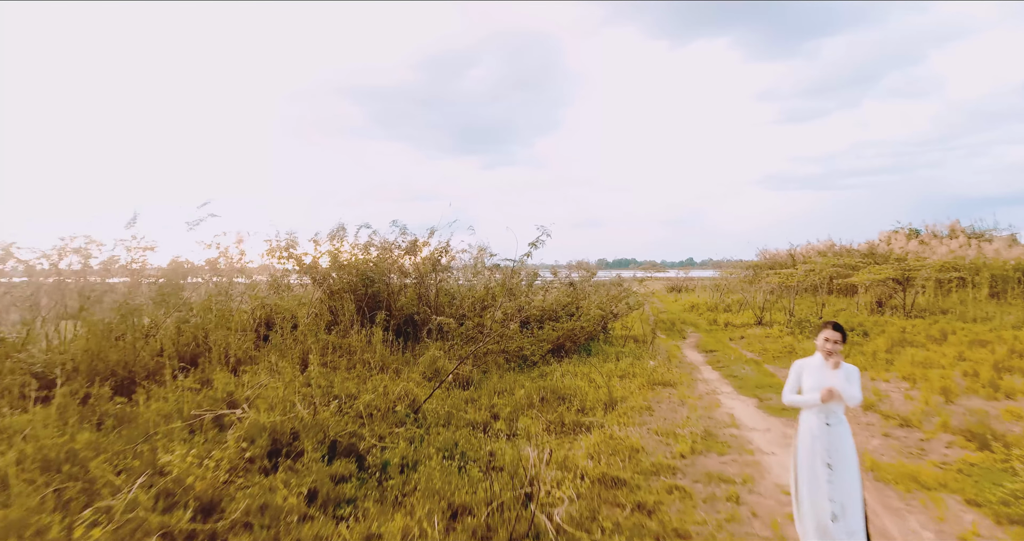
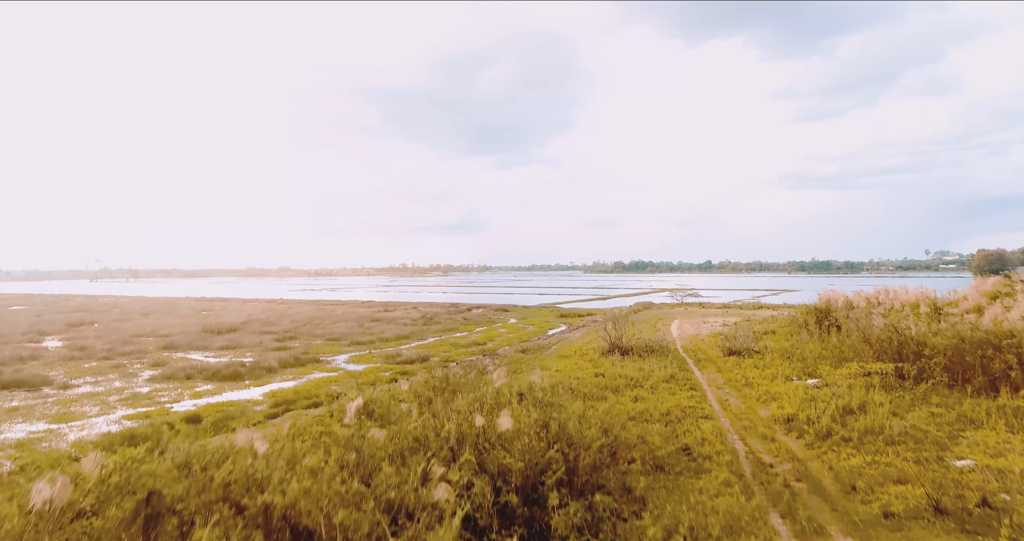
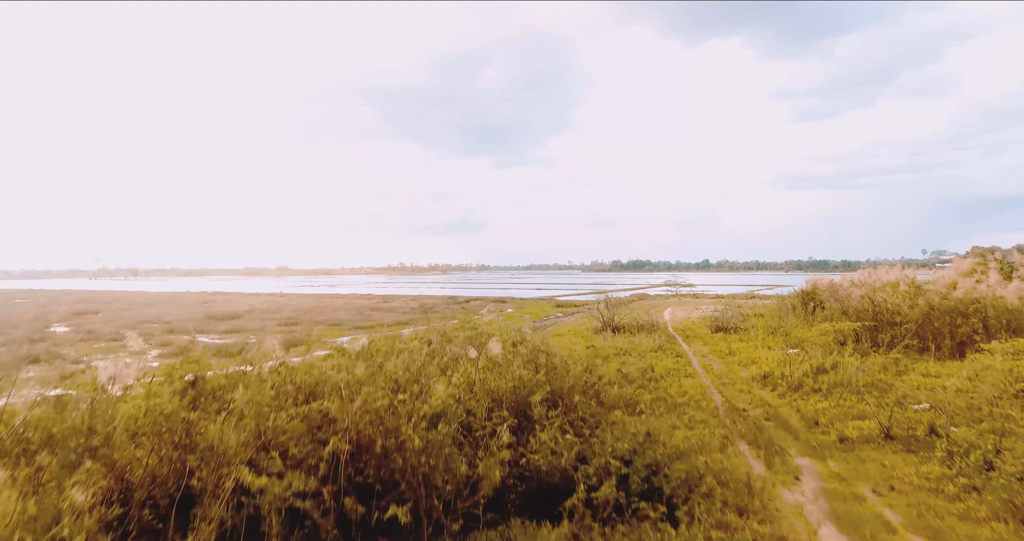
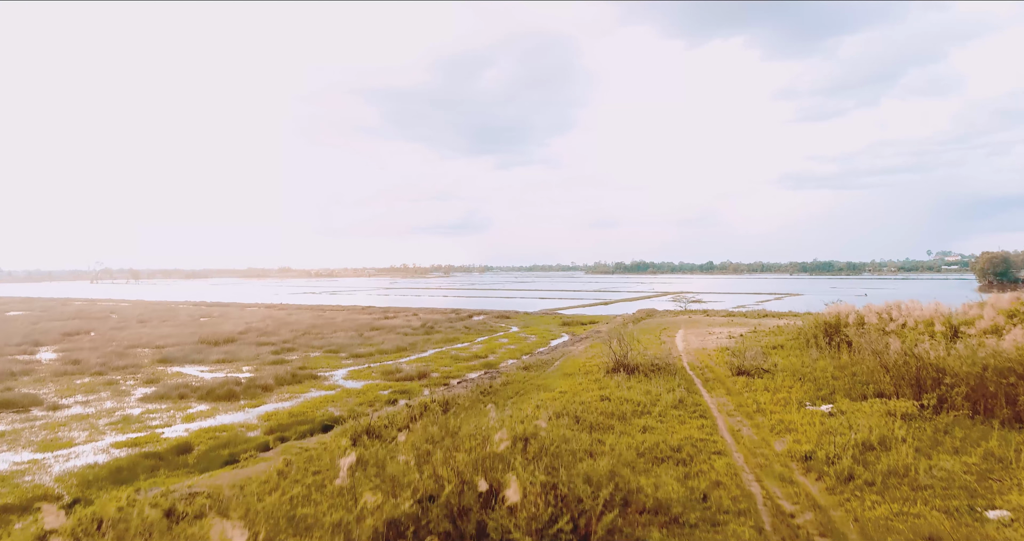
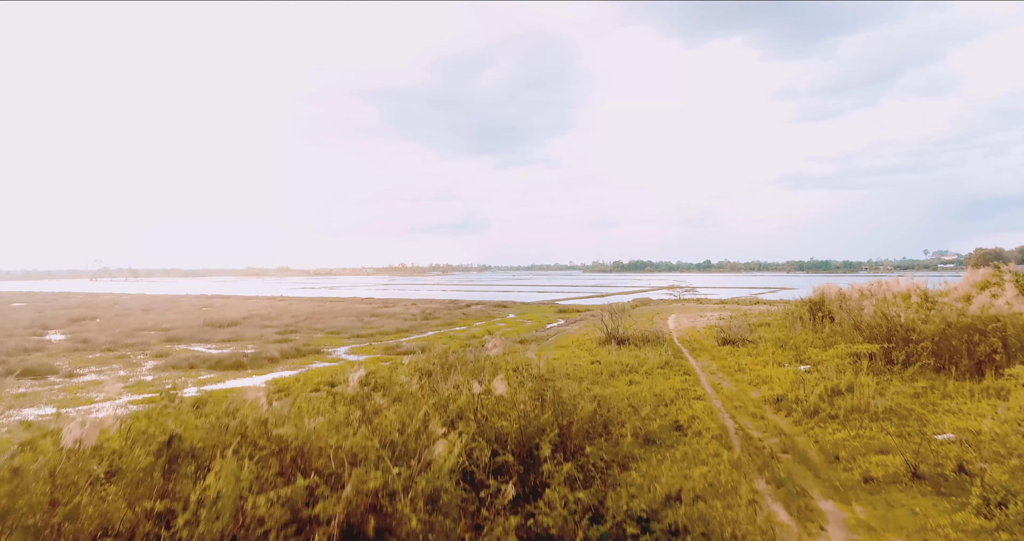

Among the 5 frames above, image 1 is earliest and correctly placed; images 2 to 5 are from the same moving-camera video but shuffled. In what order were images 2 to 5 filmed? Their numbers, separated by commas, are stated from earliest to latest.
3, 5, 2, 4
